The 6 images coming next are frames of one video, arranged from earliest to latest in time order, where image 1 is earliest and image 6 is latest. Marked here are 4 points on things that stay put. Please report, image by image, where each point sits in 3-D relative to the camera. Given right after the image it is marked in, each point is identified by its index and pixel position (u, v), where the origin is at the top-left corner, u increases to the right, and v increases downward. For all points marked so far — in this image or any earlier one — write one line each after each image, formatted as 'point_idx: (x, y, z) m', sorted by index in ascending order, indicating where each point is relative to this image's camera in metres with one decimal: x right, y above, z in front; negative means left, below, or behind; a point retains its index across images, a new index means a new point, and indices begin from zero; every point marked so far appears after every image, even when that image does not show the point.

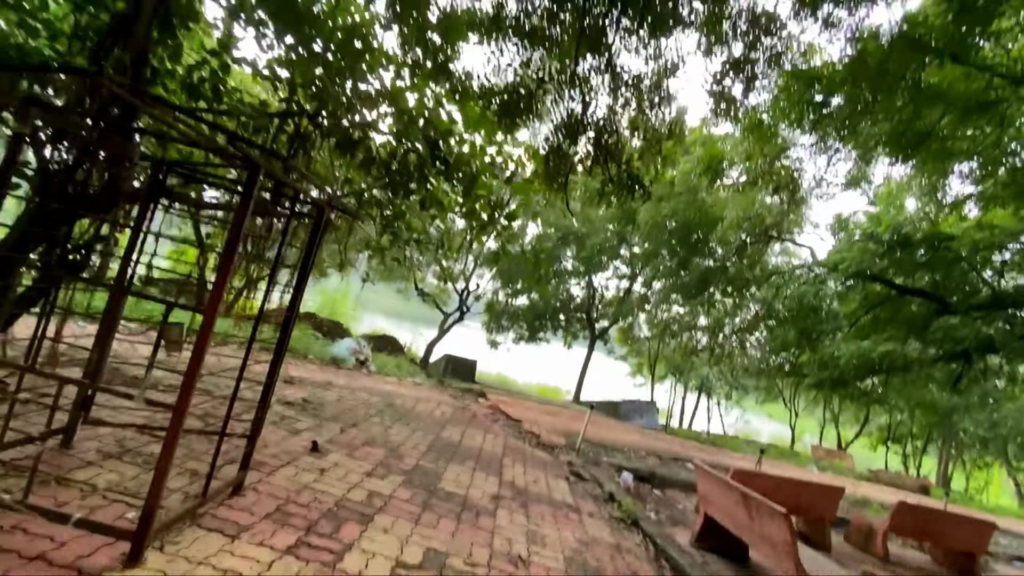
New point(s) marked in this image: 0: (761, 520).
0: (+1.9, -1.7, +3.6) m
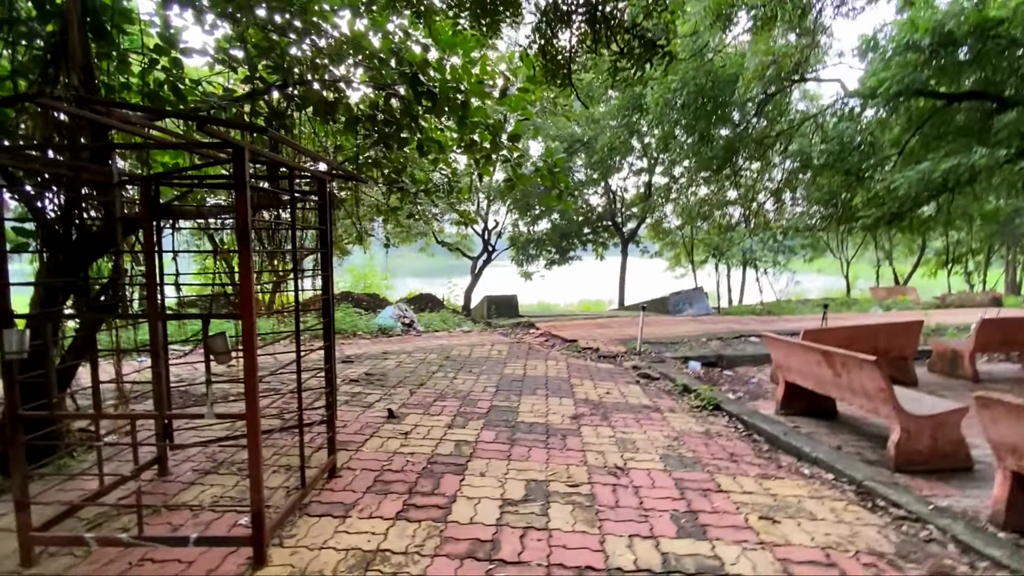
0: (+2.5, -0.6, +3.5) m
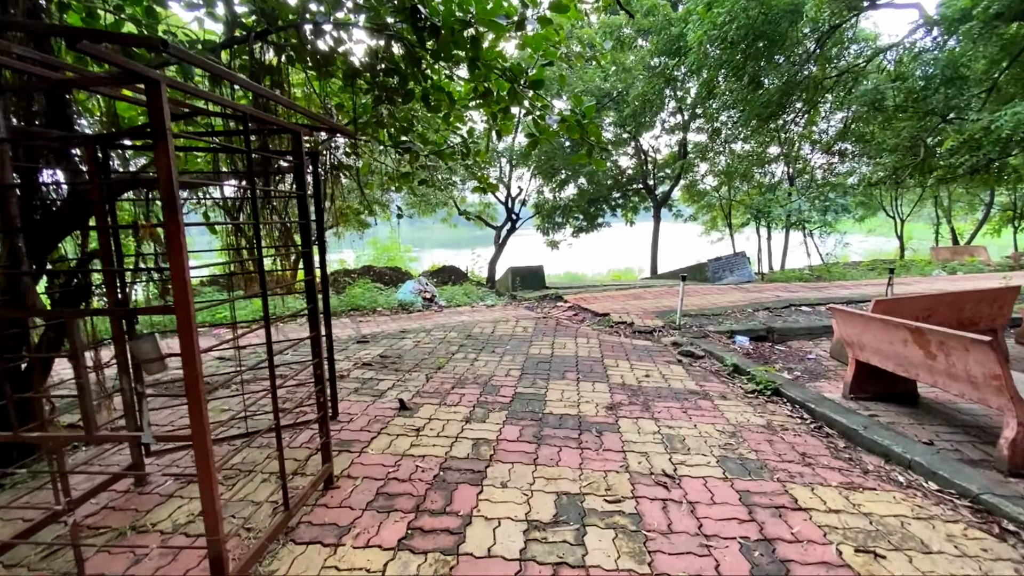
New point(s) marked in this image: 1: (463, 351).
0: (+2.6, -0.4, +2.9) m
1: (-0.5, -0.6, +4.7) m
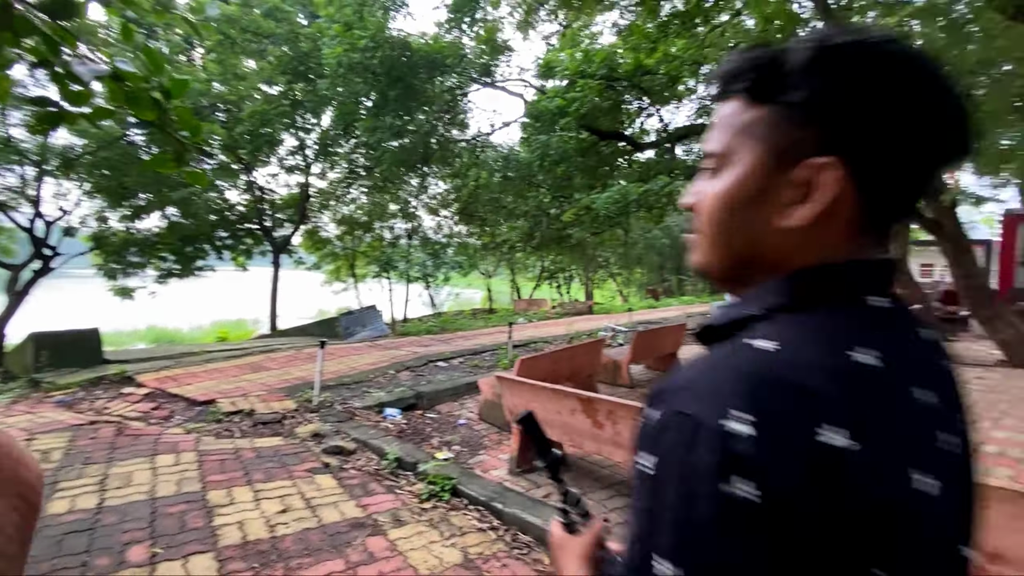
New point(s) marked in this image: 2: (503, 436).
0: (+0.6, -0.8, +2.8) m
1: (-2.9, -1.1, +2.0) m
2: (-0.1, -1.4, +4.4) m
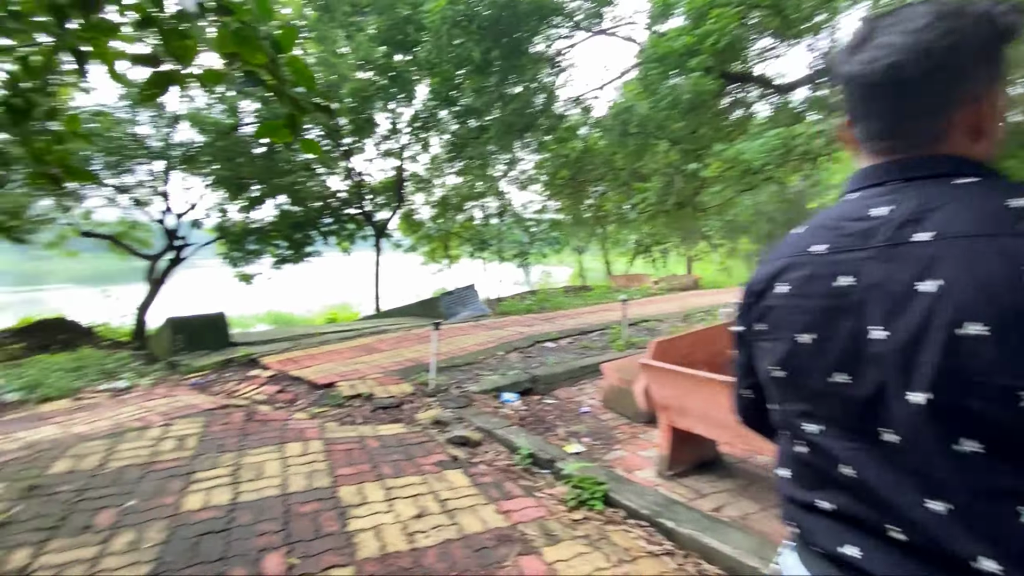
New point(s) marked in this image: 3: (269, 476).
0: (+1.4, -0.6, +2.2) m
1: (-2.1, -1.1, +2.0) m
2: (+1.0, -1.1, +3.9) m
3: (-1.4, -1.1, +2.7) m
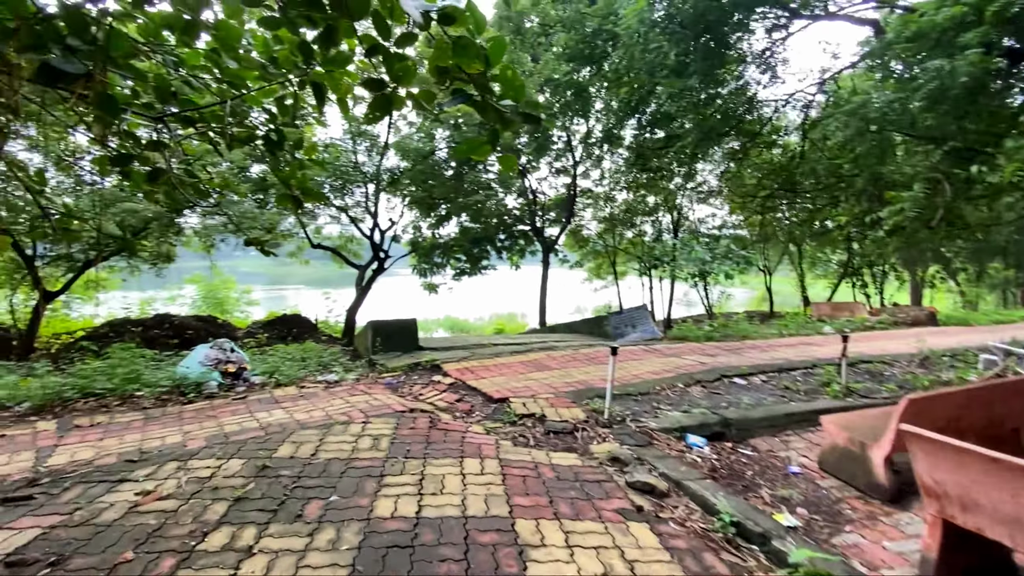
0: (+2.1, -0.8, +1.3) m
1: (-1.3, -1.1, +2.2) m
2: (+2.3, -1.4, +3.0) m
3: (-0.4, -1.2, +2.7) m
